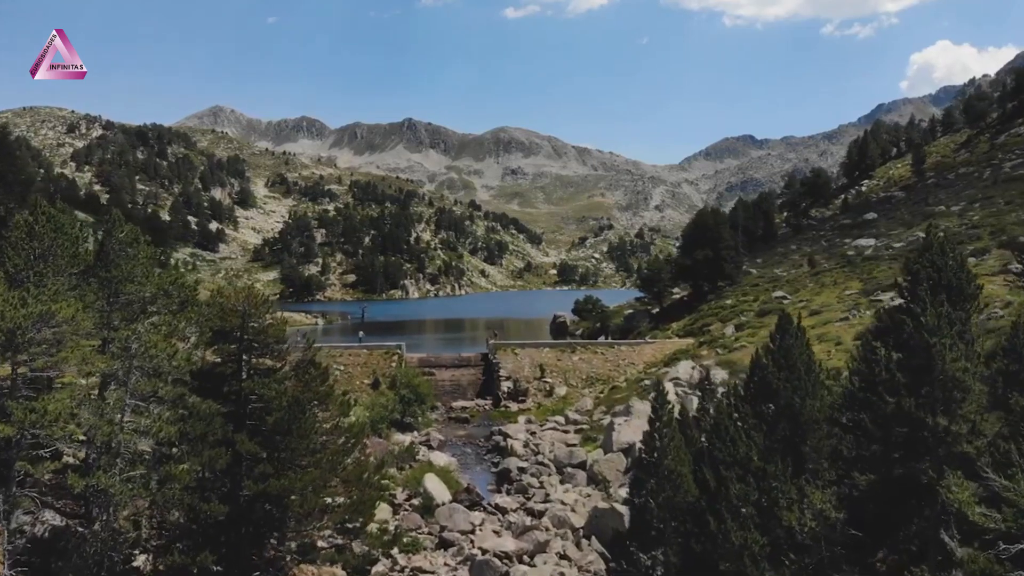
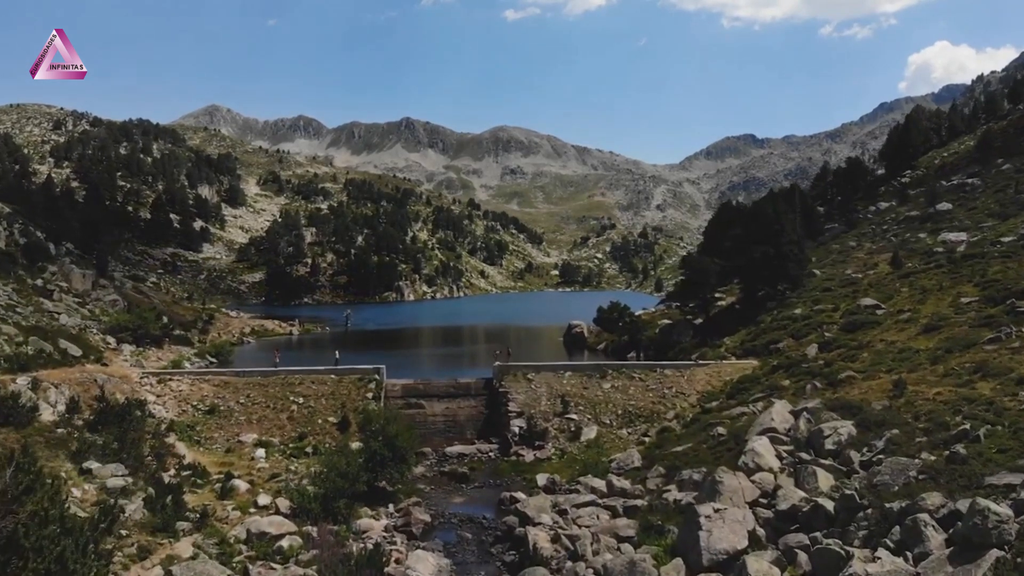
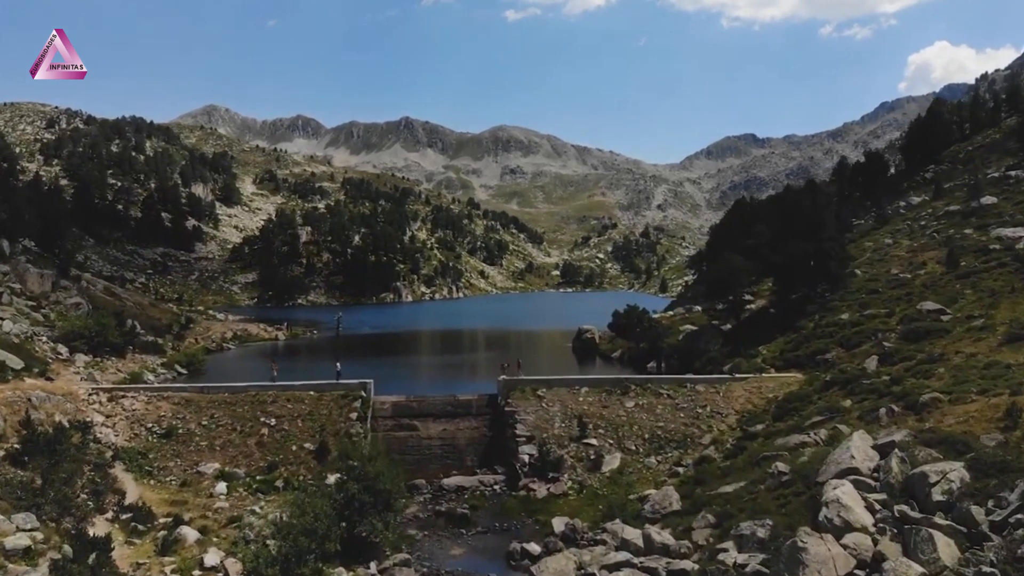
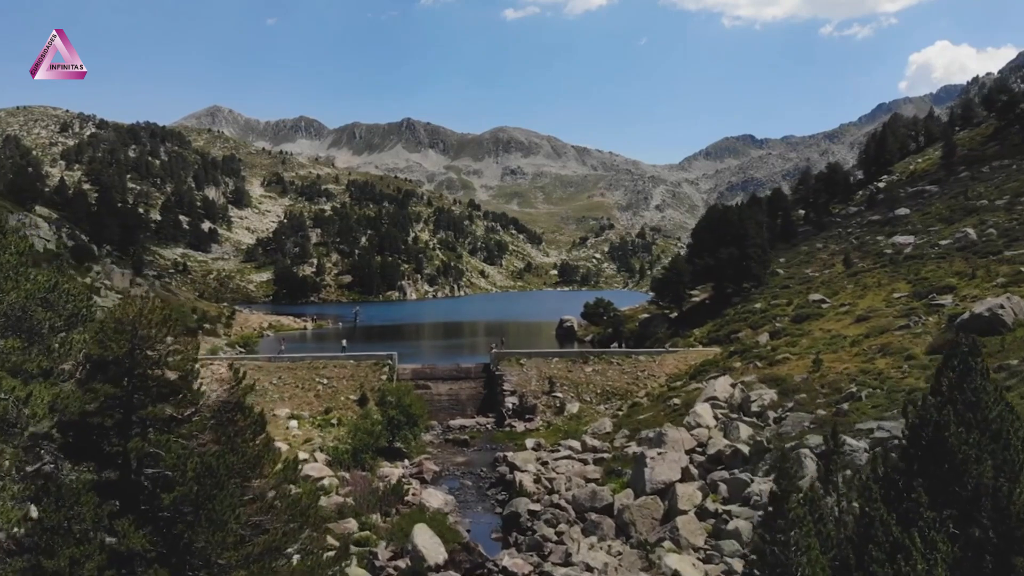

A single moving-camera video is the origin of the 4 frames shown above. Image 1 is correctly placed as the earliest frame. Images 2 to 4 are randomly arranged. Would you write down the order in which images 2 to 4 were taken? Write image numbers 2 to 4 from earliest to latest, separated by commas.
4, 2, 3
